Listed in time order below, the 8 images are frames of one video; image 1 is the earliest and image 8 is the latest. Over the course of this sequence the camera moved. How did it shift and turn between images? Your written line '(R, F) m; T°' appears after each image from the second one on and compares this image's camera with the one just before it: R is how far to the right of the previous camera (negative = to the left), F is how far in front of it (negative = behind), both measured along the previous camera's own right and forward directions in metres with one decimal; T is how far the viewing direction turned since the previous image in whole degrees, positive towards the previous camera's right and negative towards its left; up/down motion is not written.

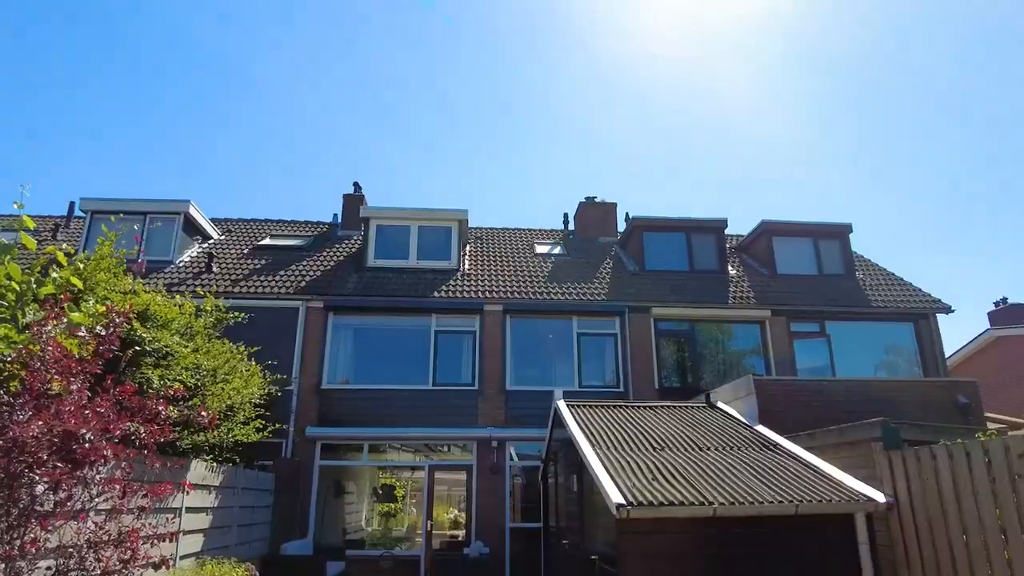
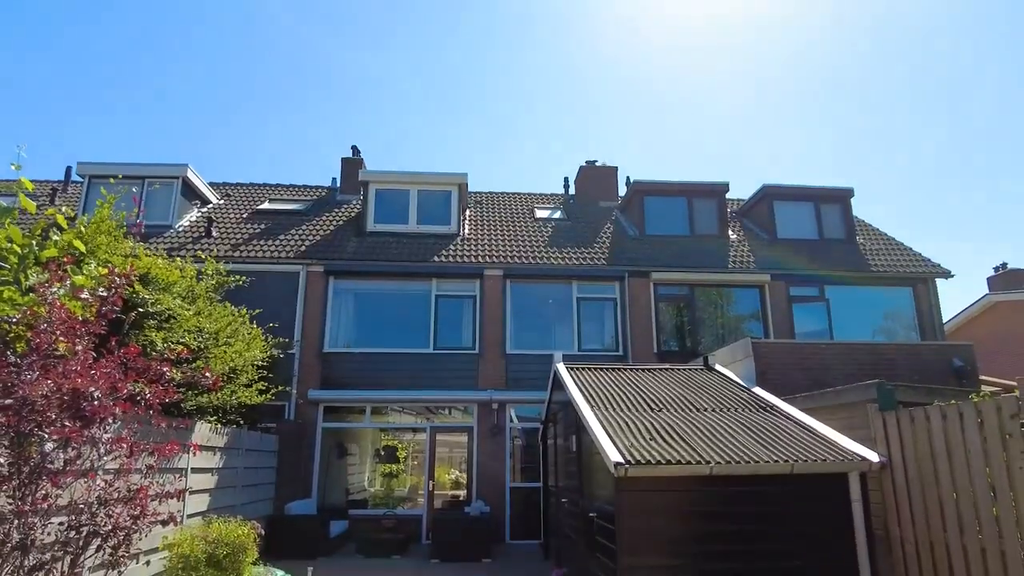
(0.0, 0.0) m; 0°
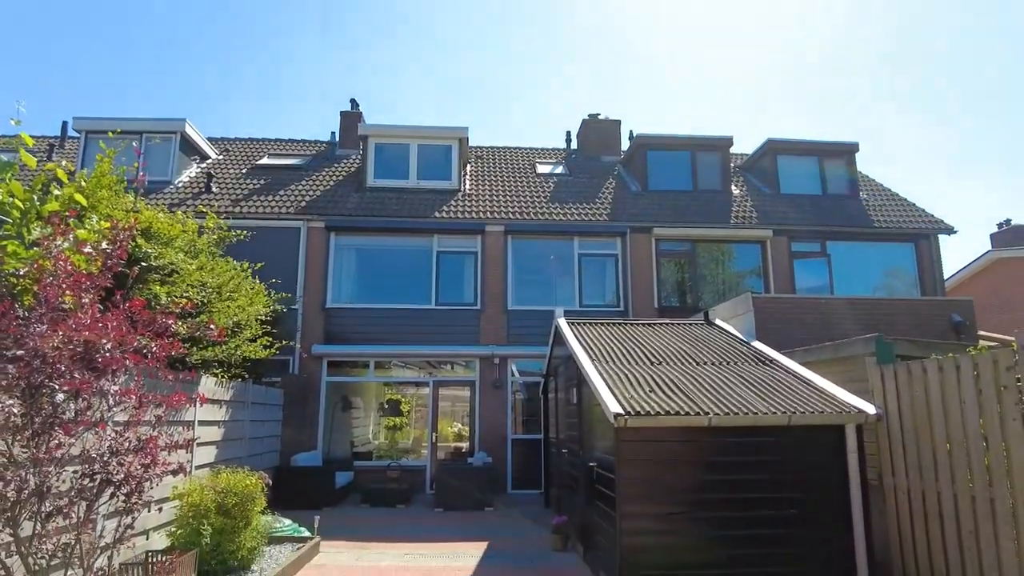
(0.0, 0.0) m; 0°
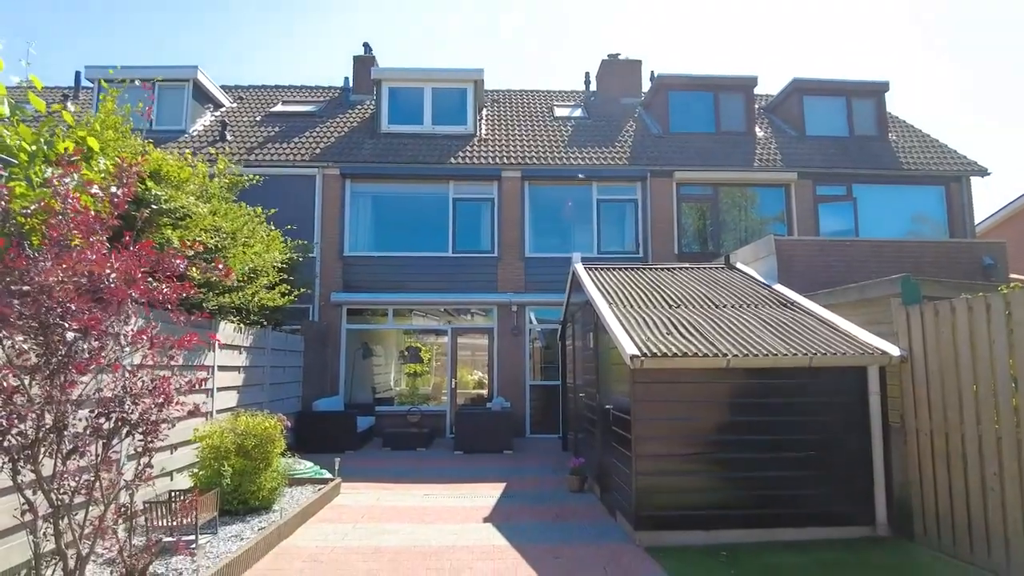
(0.0, +0.1) m; -2°
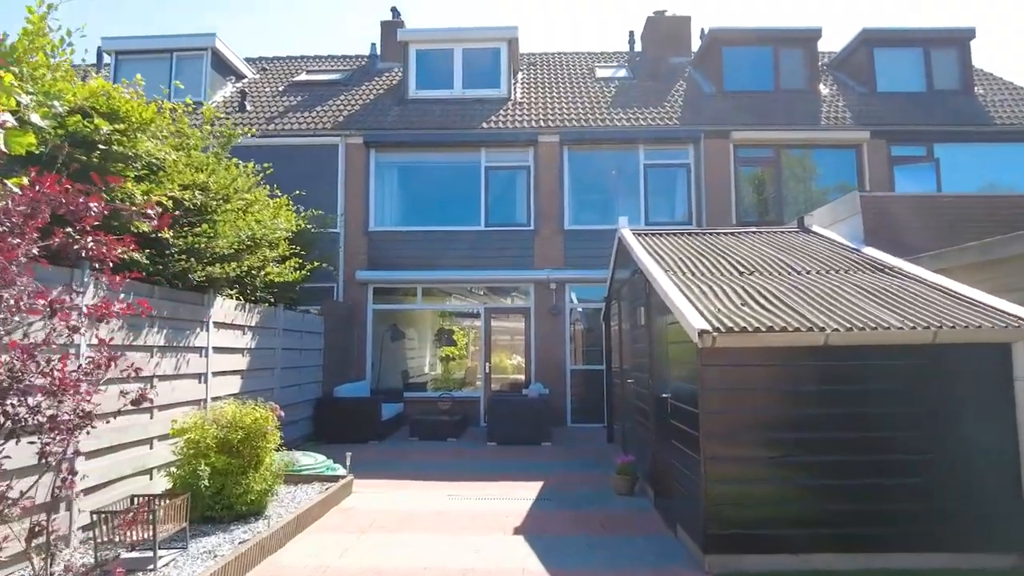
(+0.1, +1.2) m; -4°
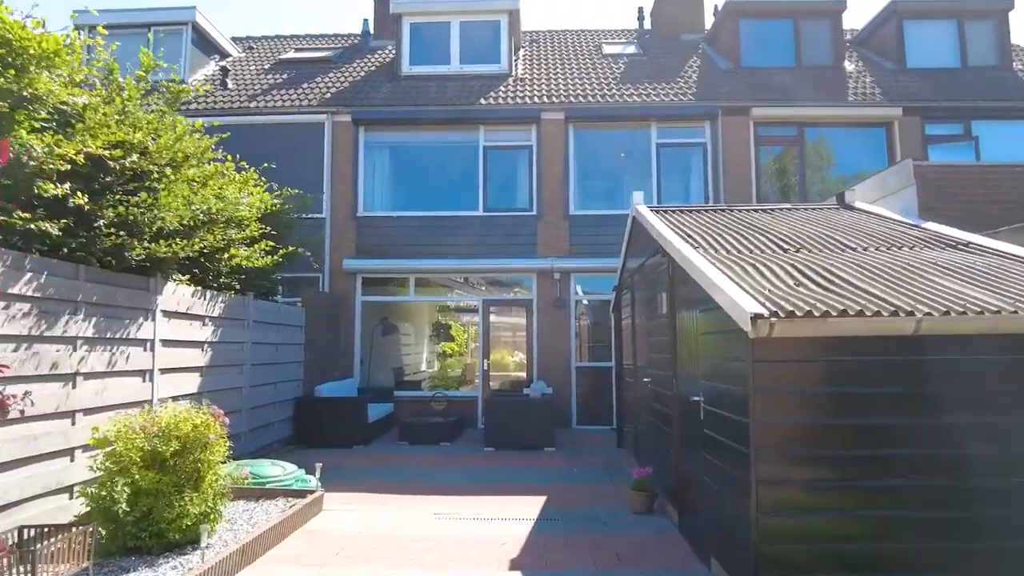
(+0.1, +1.0) m; 0°
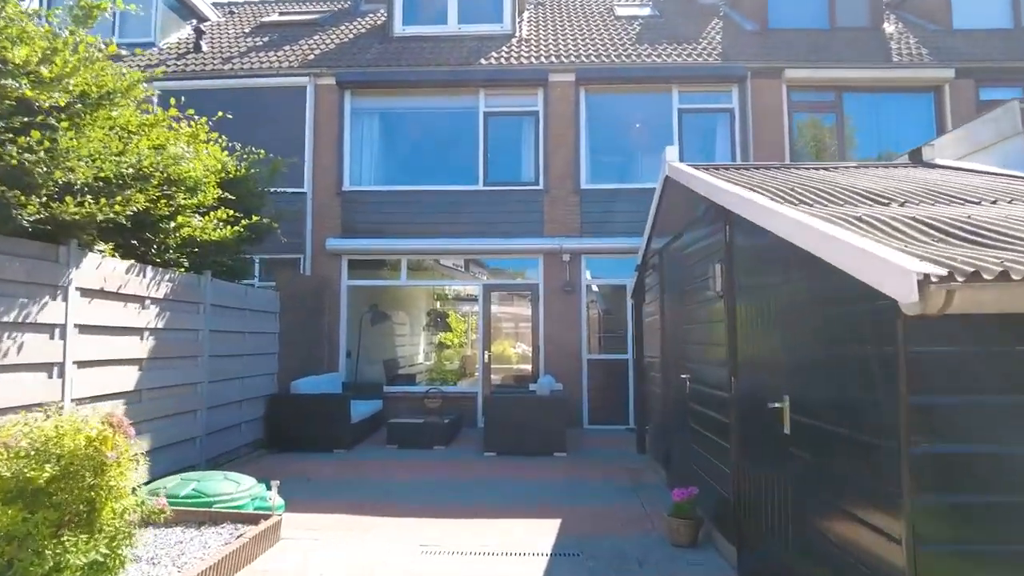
(0.0, +1.3) m; 0°
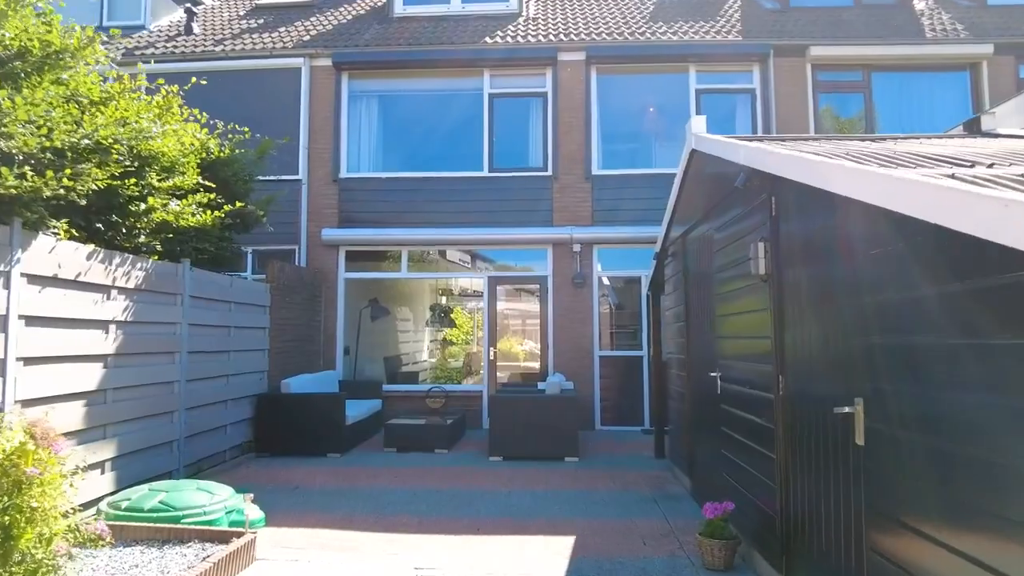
(0.0, +0.6) m; -1°
